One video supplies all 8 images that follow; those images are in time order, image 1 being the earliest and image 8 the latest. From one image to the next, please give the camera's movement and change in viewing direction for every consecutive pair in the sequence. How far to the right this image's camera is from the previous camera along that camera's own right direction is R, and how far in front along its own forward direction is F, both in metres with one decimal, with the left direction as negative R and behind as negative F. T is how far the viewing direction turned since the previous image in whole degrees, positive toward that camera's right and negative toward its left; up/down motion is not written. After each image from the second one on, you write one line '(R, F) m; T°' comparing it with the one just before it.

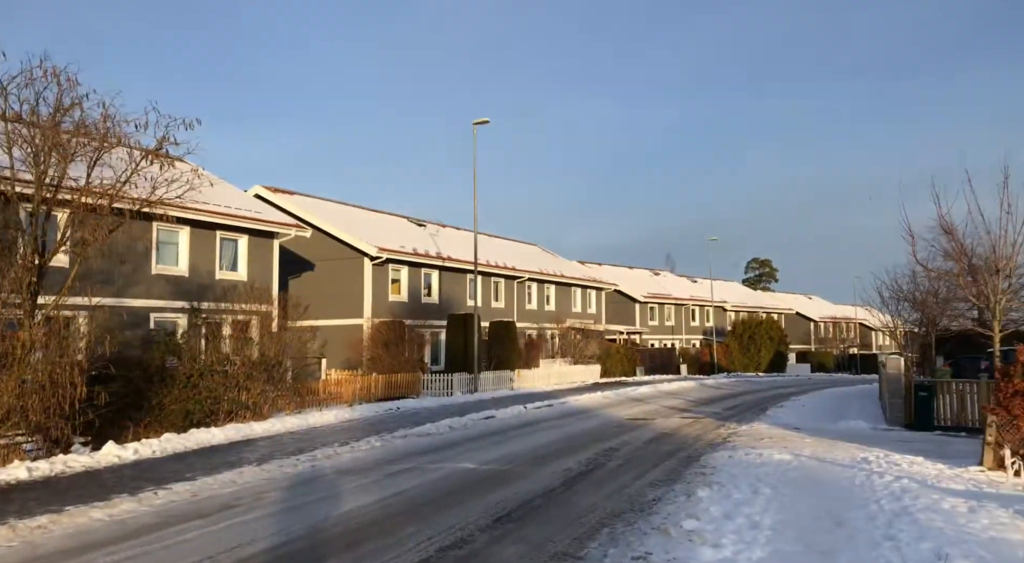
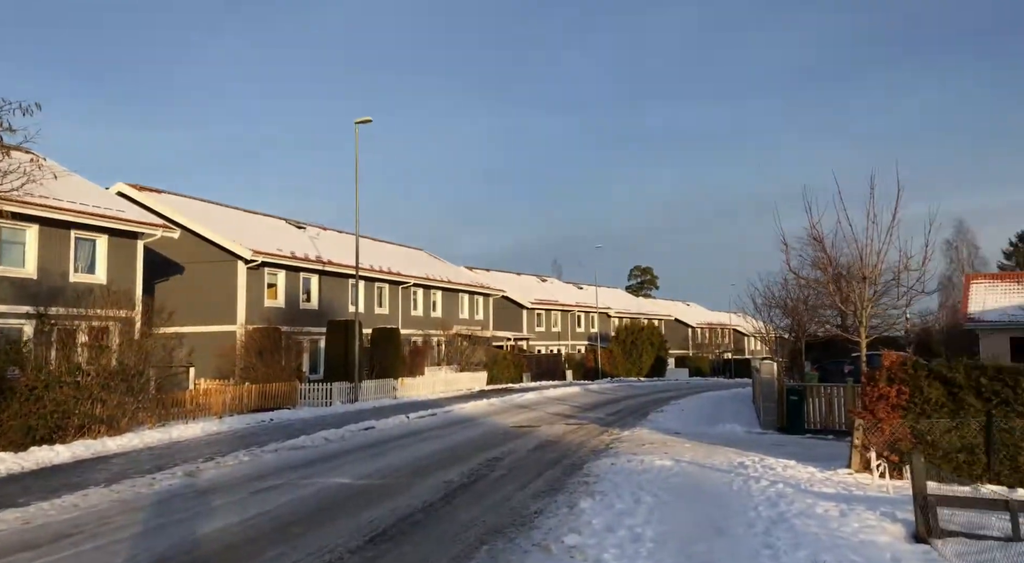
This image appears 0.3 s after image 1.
(+0.1, +0.4) m; +8°
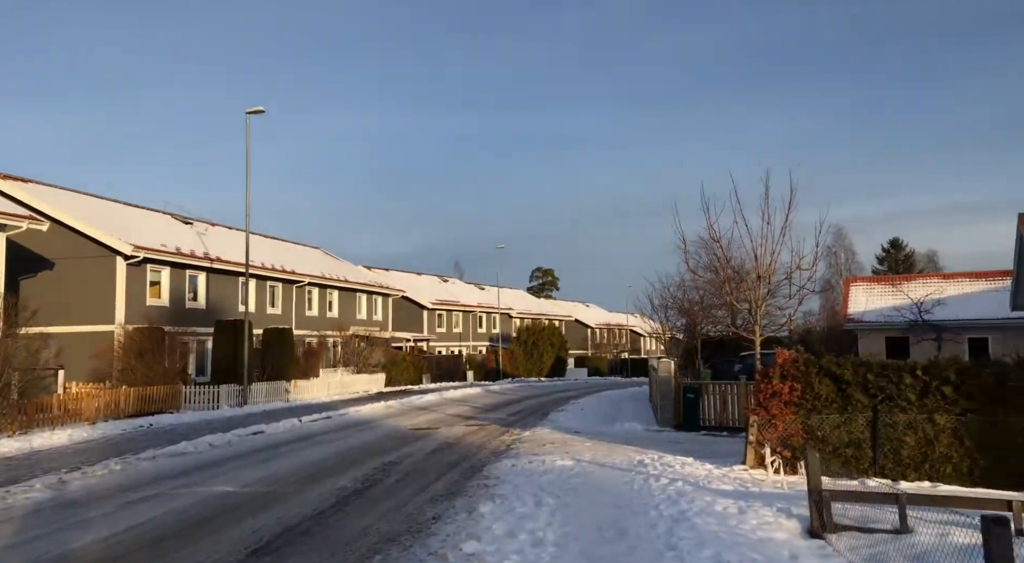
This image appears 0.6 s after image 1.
(0.0, +0.4) m; +7°
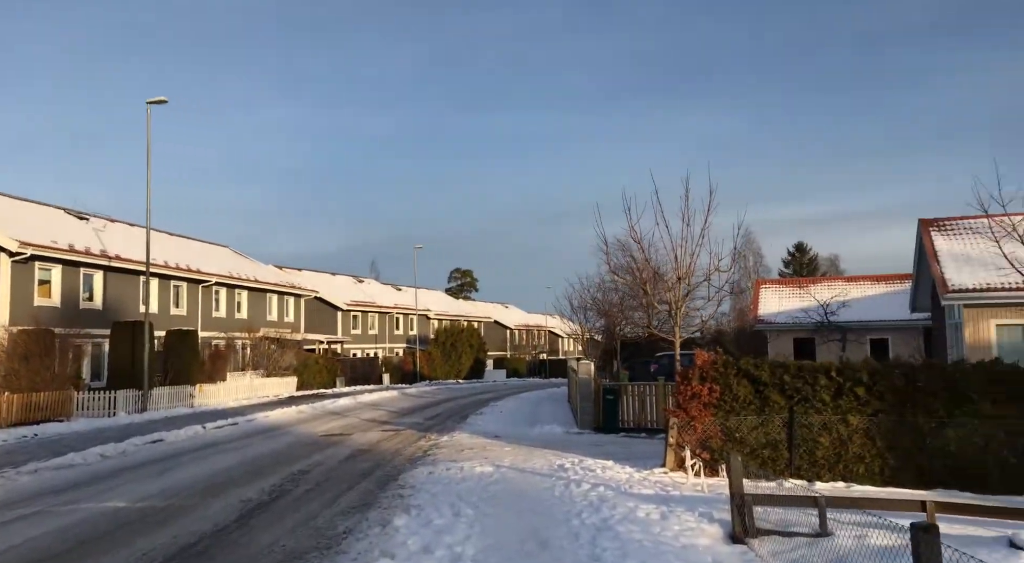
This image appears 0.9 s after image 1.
(0.0, +0.4) m; +6°
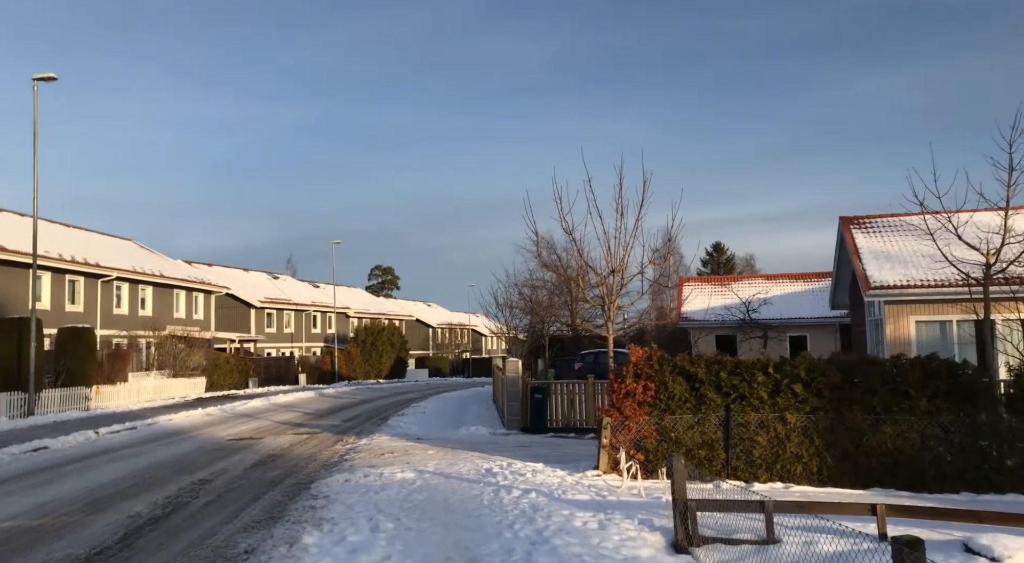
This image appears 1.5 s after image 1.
(0.0, +0.9) m; +5°
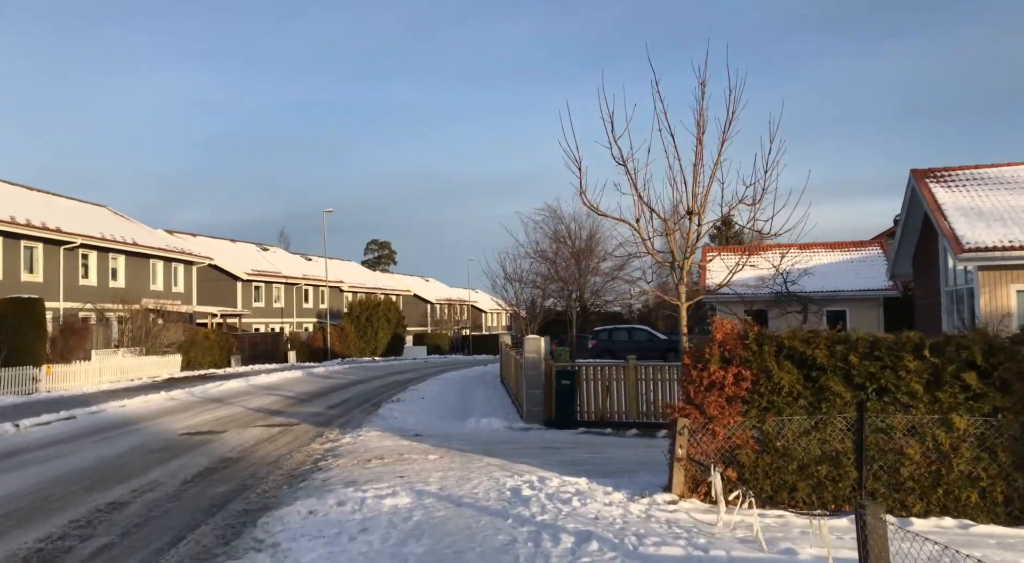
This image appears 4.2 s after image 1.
(-0.4, +3.7) m; 0°
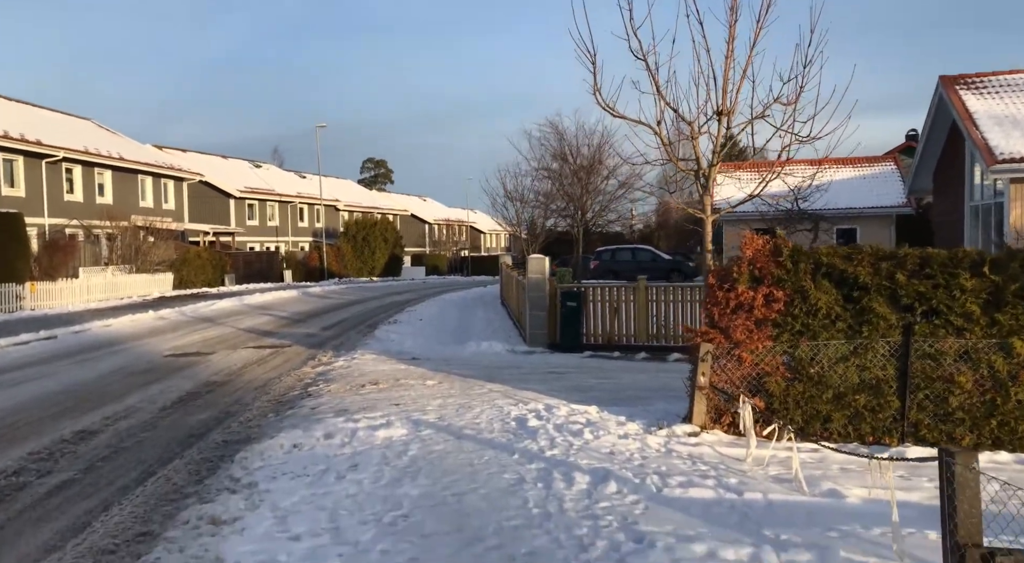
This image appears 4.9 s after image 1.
(-0.1, +1.0) m; 0°
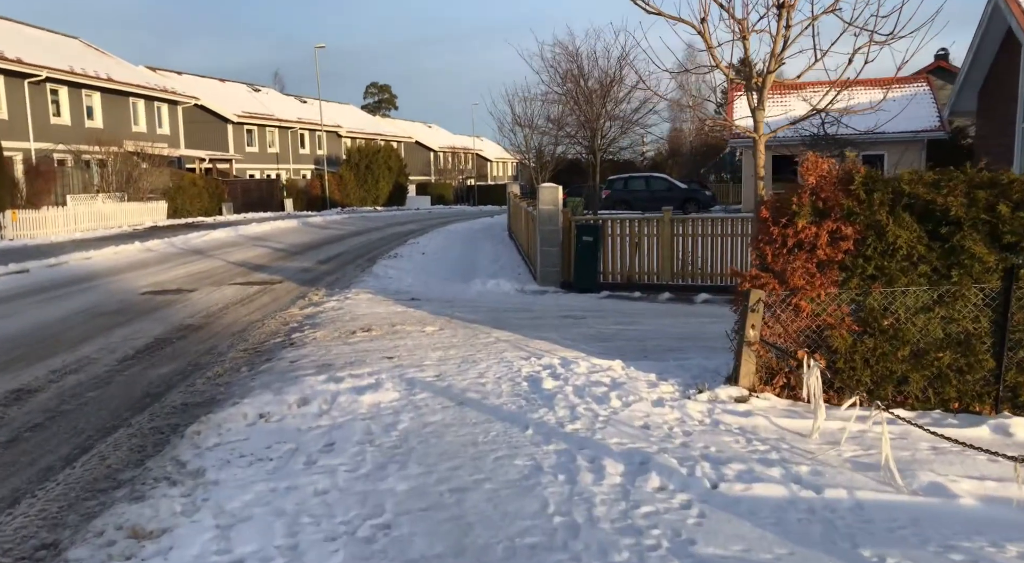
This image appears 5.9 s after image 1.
(0.0, +1.4) m; 0°
